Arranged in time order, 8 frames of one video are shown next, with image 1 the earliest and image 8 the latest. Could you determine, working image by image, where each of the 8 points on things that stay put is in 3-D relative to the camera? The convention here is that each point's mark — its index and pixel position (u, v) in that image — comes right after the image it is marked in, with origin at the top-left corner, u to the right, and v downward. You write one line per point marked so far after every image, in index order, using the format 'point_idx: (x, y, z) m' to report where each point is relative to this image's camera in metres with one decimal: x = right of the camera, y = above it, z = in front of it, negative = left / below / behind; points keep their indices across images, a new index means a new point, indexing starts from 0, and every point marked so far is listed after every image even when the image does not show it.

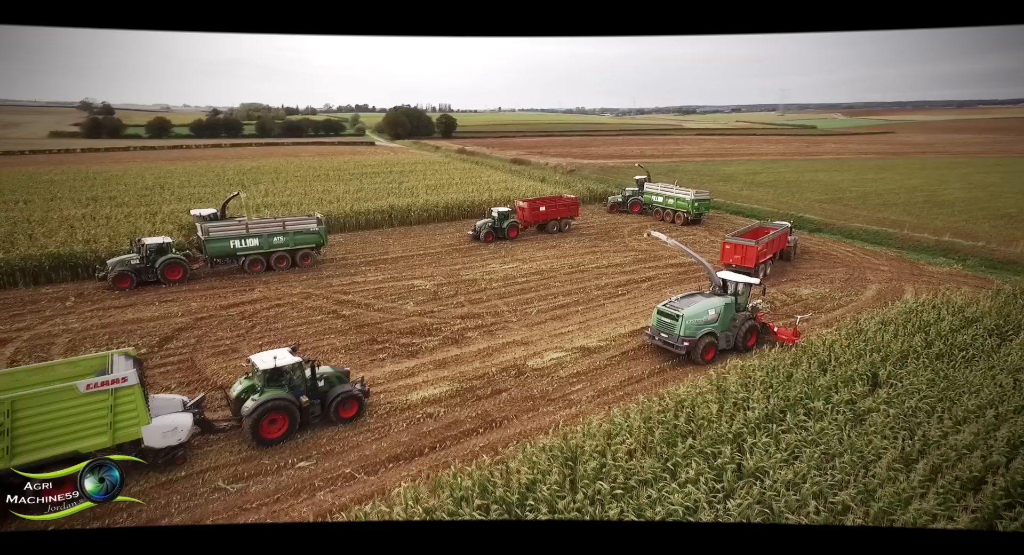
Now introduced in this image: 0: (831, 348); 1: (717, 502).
0: (+5.3, -1.2, +9.0) m
1: (+2.1, -2.2, +5.4) m
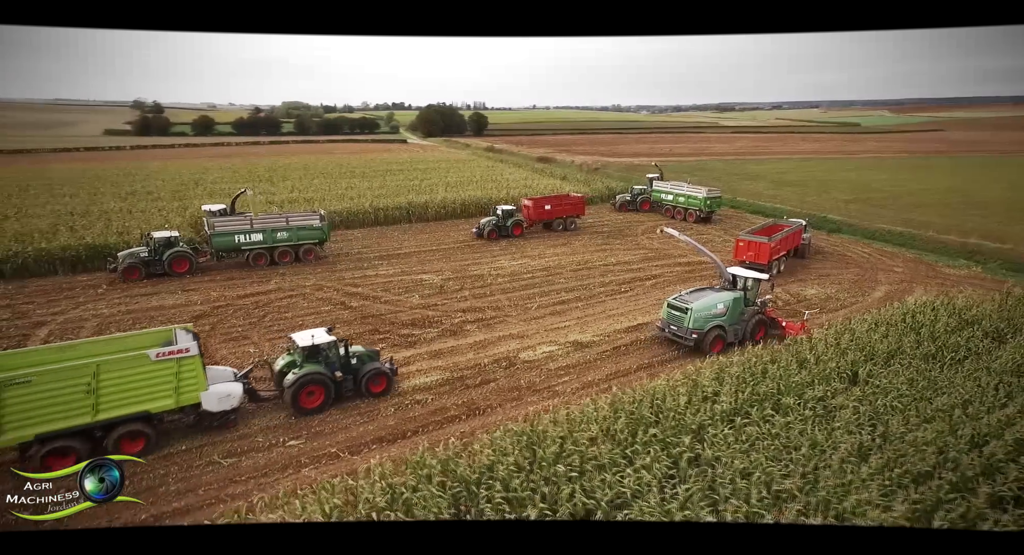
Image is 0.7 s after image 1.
0: (+5.1, -1.2, +9.1) m
1: (+1.6, -2.2, +5.7) m
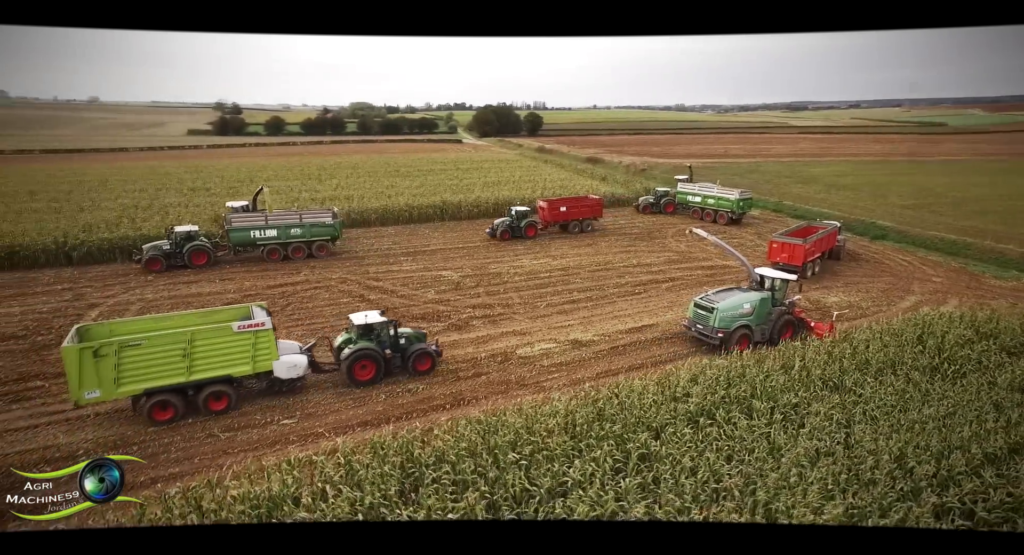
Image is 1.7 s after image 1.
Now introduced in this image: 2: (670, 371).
0: (+4.8, -1.3, +8.9) m
1: (+1.1, -2.2, +5.9) m
2: (+2.6, -1.6, +9.1) m
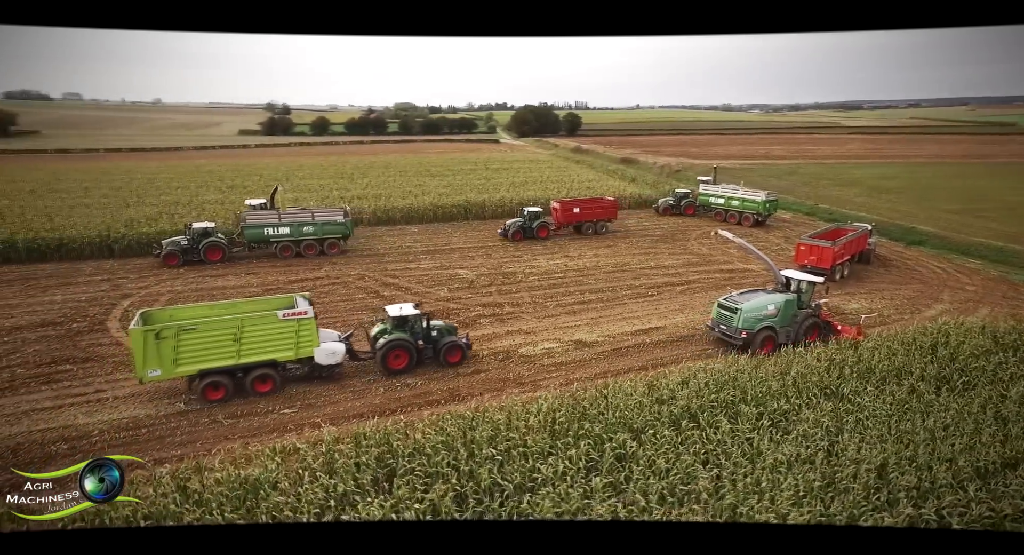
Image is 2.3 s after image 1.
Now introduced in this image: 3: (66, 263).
0: (+4.8, -1.4, +8.7) m
1: (+0.8, -2.2, +5.9) m
2: (+2.5, -1.6, +9.0) m
3: (-13.8, +0.4, +16.8) m
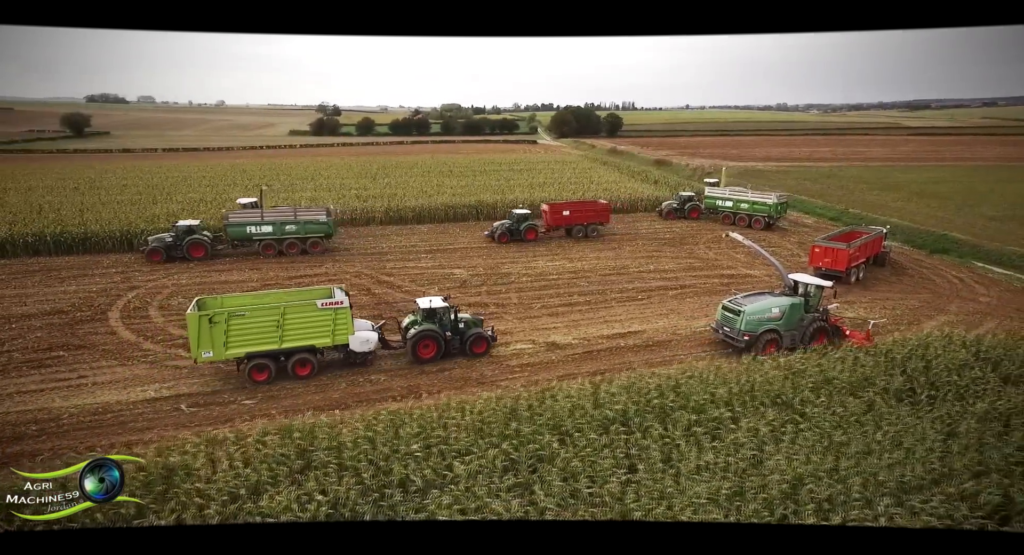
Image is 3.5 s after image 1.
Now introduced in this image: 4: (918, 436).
0: (+4.0, -1.5, +8.5) m
1: (-0.2, -2.2, +6.0) m
2: (+1.8, -1.7, +8.9) m
3: (-13.9, +0.7, +17.8) m
4: (+4.9, -1.9, +6.5) m
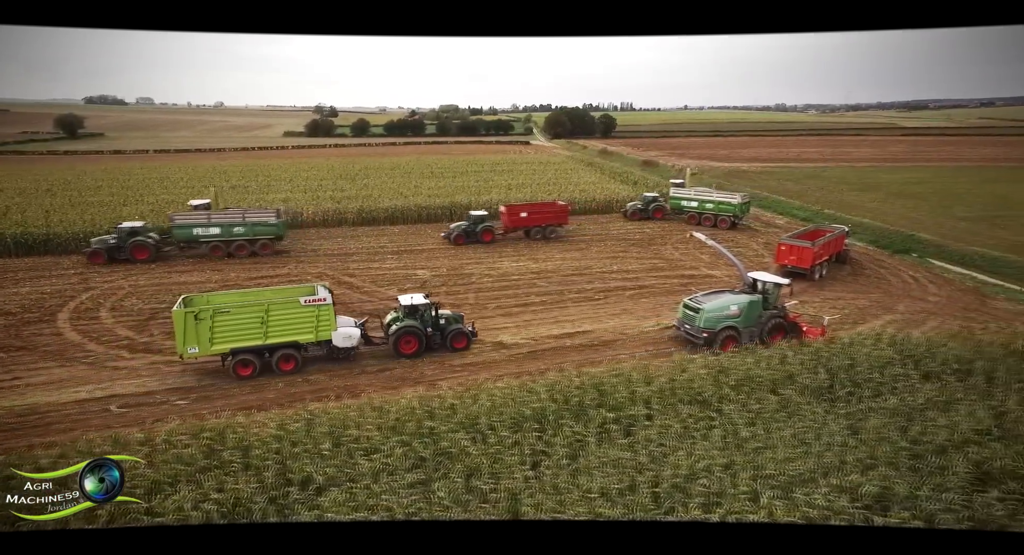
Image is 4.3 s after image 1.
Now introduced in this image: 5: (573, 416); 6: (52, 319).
0: (+2.9, -1.4, +8.6) m
1: (-1.3, -2.2, +6.1) m
2: (+0.7, -1.7, +9.0) m
3: (-15.1, +0.6, +17.8) m
4: (+3.8, -1.9, +6.6) m
5: (+0.8, -1.8, +7.2) m
6: (-10.3, -0.9, +12.1) m
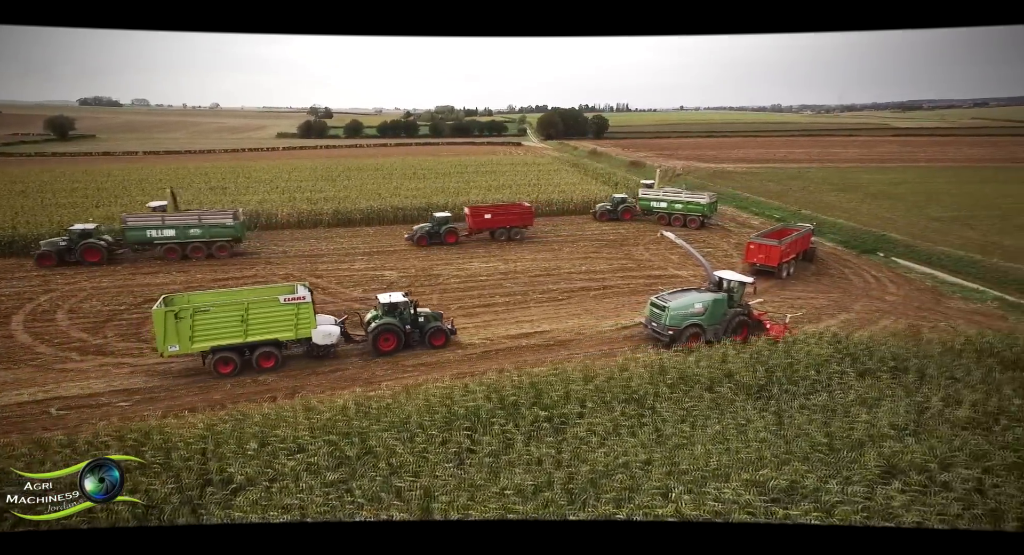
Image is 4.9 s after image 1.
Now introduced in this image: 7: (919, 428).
0: (+2.0, -1.4, +8.7) m
1: (-2.1, -2.2, +6.1) m
2: (-0.2, -1.7, +9.1) m
3: (-16.1, +0.6, +17.6) m
4: (+2.9, -1.9, +6.7) m
5: (-0.1, -1.8, +7.2) m
6: (-11.2, -1.0, +12.1) m
7: (+5.0, -1.8, +6.6) m
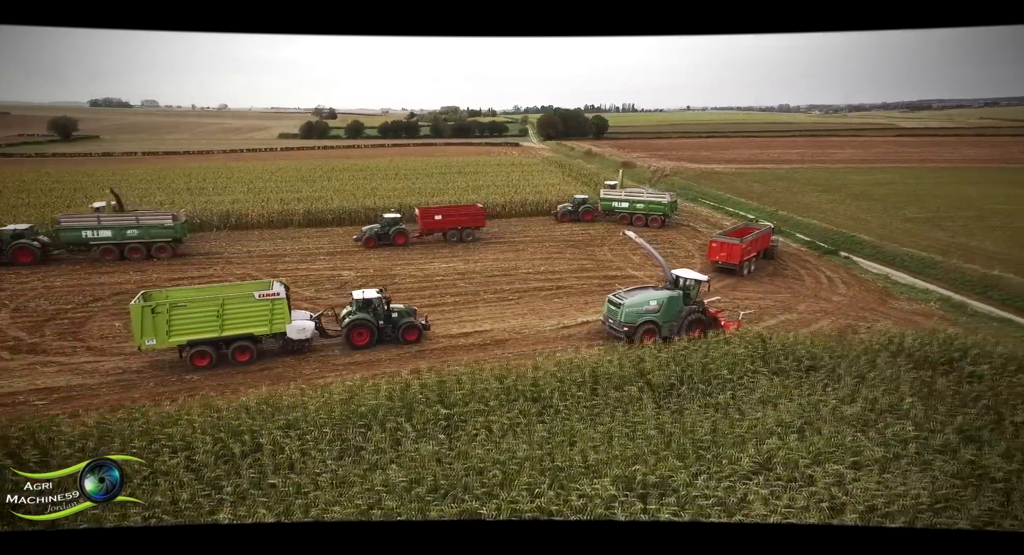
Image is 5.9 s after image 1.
0: (+0.6, -1.4, +8.7) m
1: (-3.5, -2.2, +6.1) m
2: (-1.6, -1.7, +9.1) m
3: (-17.4, +0.6, +17.7) m
4: (+1.5, -1.9, +6.8) m
5: (-1.5, -1.8, +7.2) m
6: (-12.6, -1.0, +12.1) m
7: (+3.6, -1.8, +6.7) m
